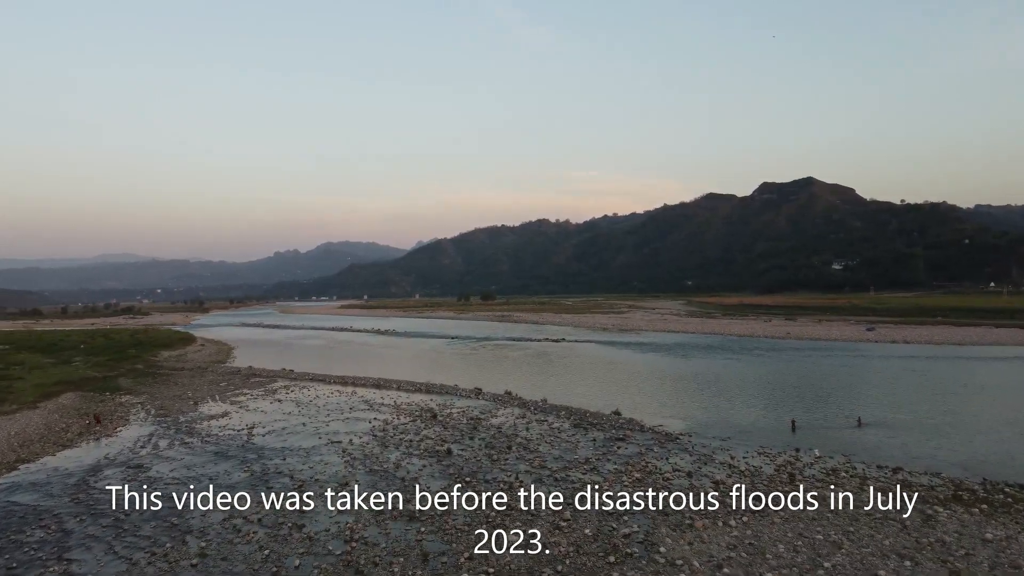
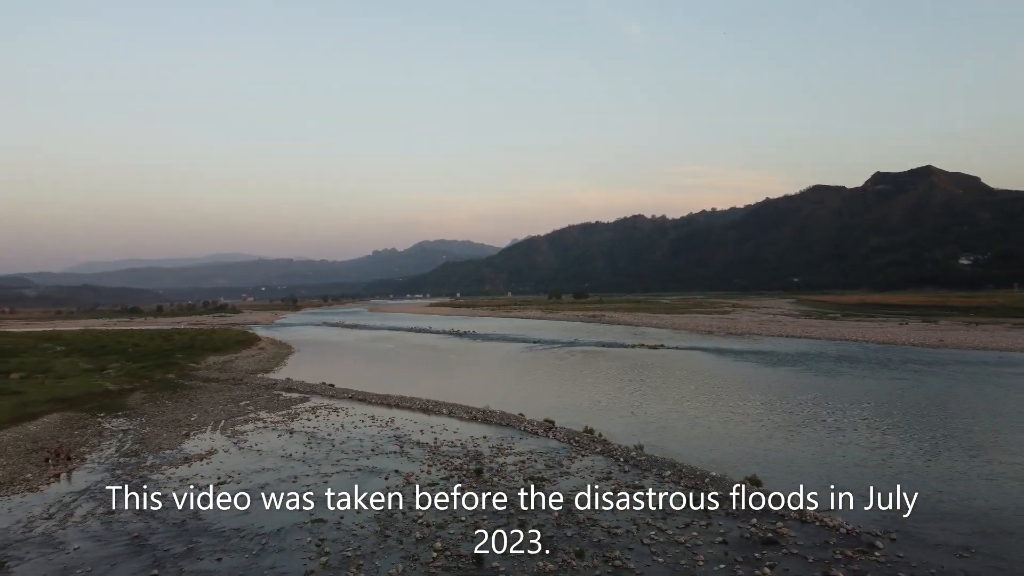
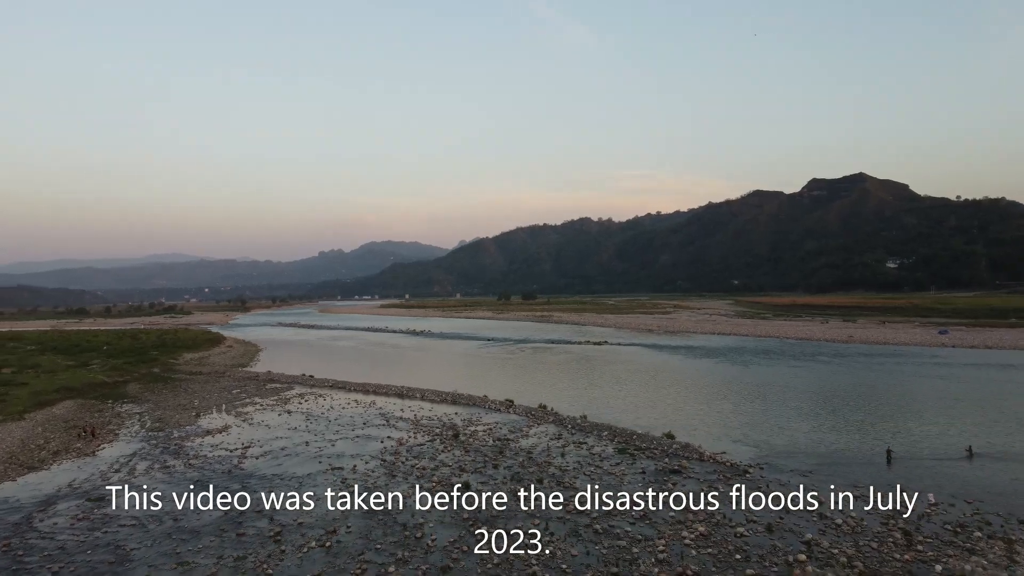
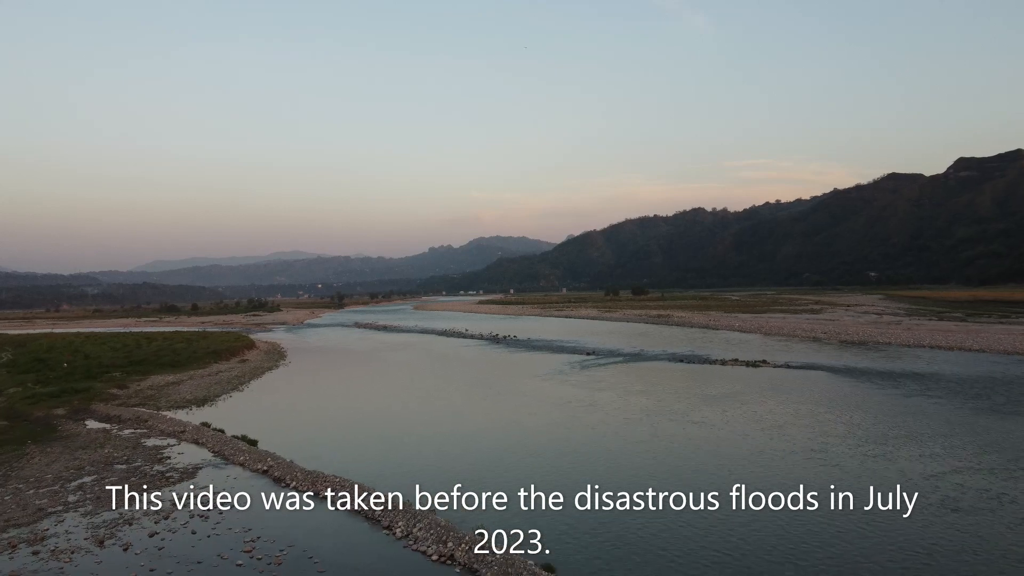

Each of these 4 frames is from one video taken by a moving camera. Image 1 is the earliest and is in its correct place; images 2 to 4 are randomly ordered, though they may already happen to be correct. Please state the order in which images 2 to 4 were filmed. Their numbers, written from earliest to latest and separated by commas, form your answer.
3, 2, 4
